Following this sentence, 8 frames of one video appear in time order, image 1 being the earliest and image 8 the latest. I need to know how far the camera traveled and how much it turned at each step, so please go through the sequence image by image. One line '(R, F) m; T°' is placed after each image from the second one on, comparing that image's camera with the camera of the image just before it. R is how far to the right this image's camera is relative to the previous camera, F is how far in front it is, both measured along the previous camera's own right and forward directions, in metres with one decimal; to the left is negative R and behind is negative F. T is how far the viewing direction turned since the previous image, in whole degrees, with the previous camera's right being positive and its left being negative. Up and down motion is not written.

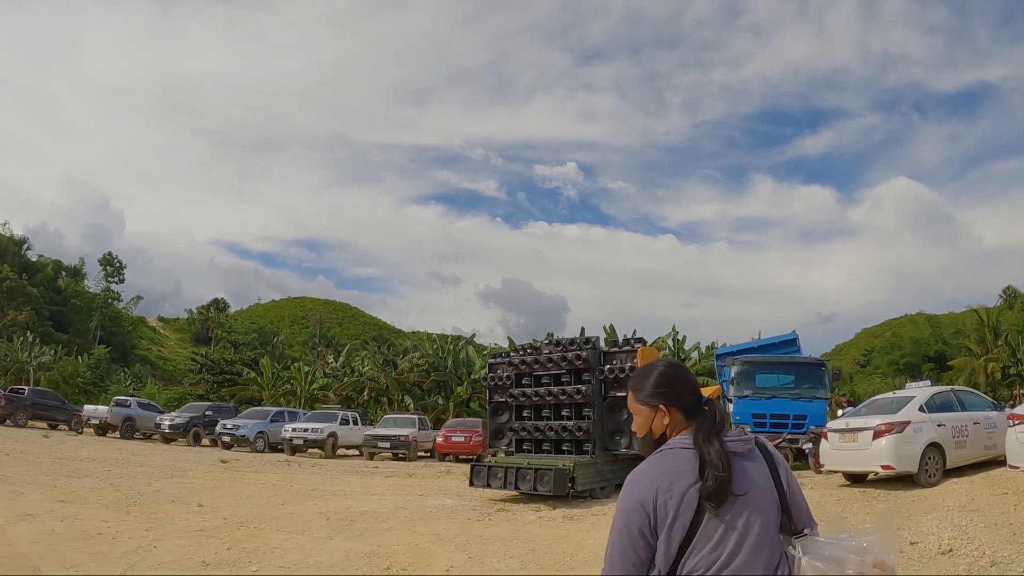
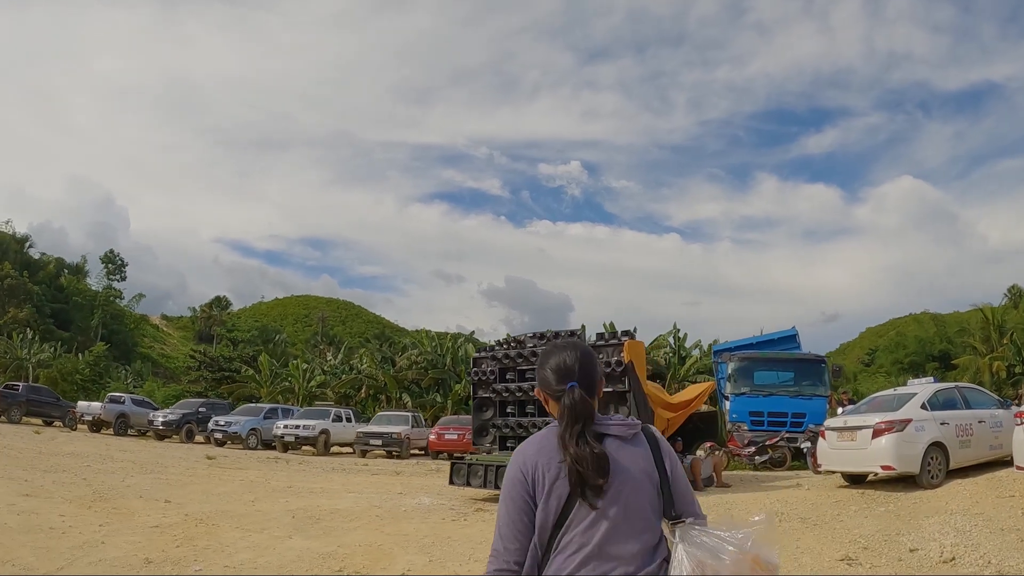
(+0.3, +0.5) m; 0°
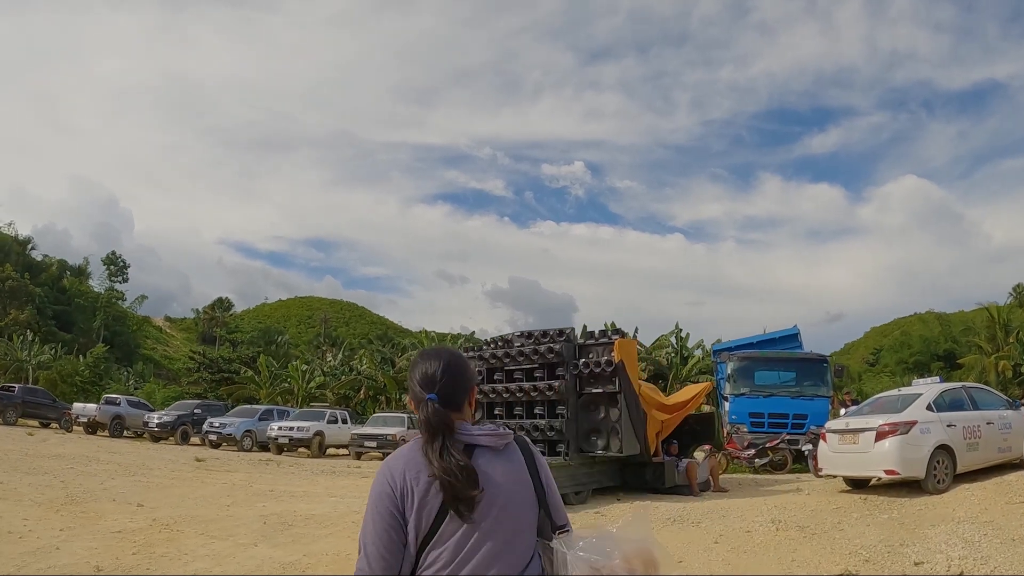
(+0.2, +0.5) m; 0°
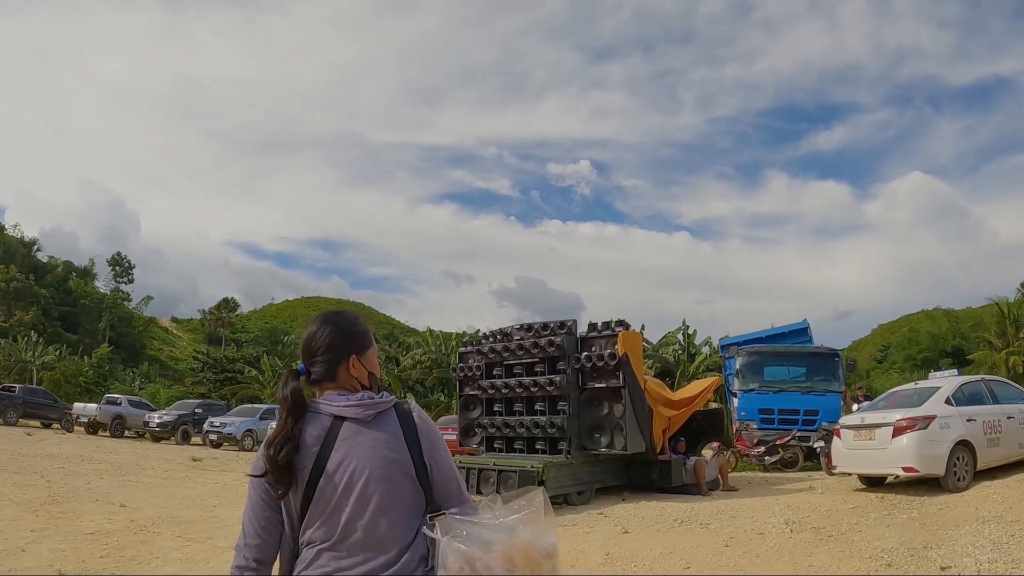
(+0.1, +0.5) m; 0°
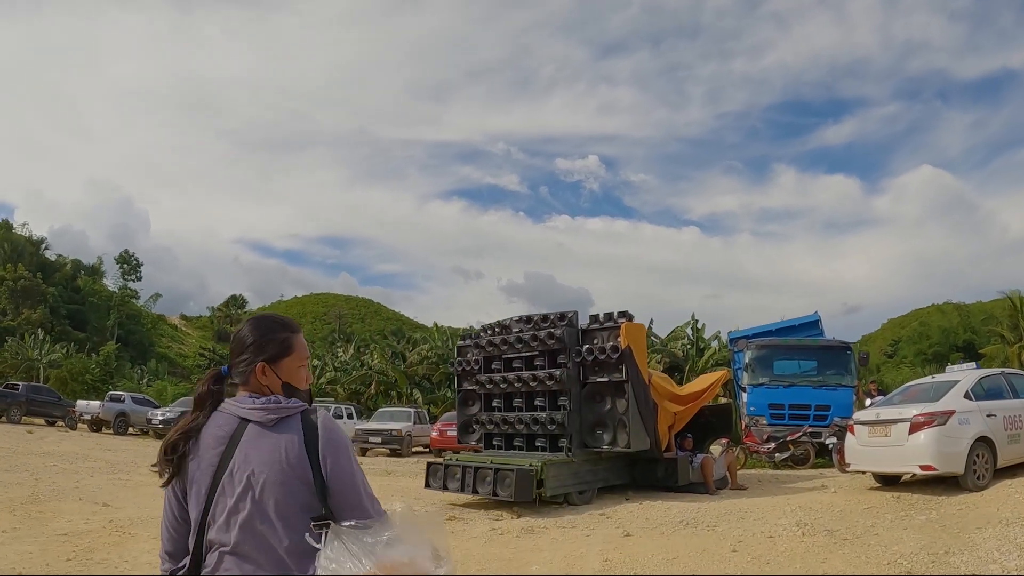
(+0.1, +0.4) m; -1°
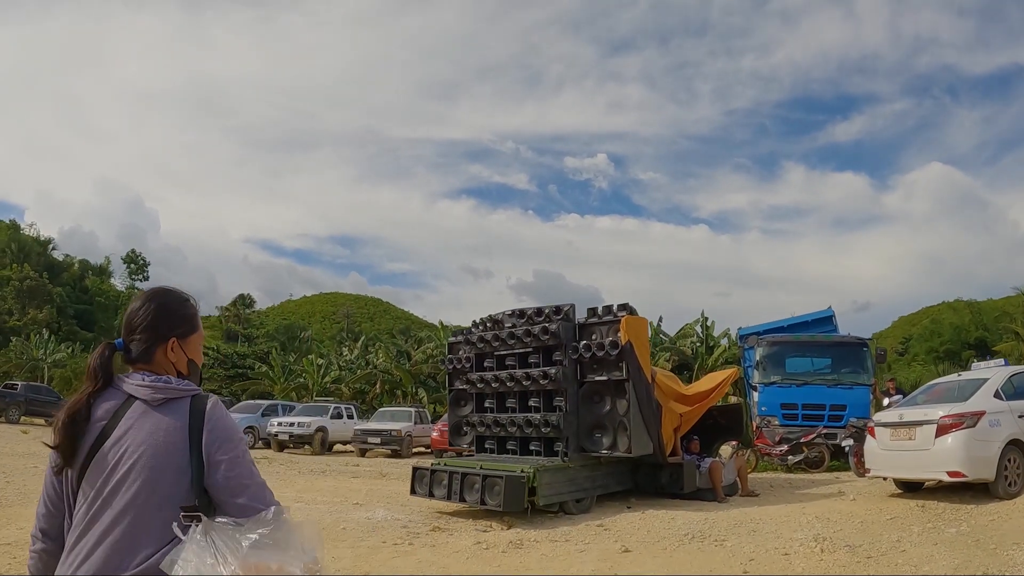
(+0.2, +0.7) m; -1°
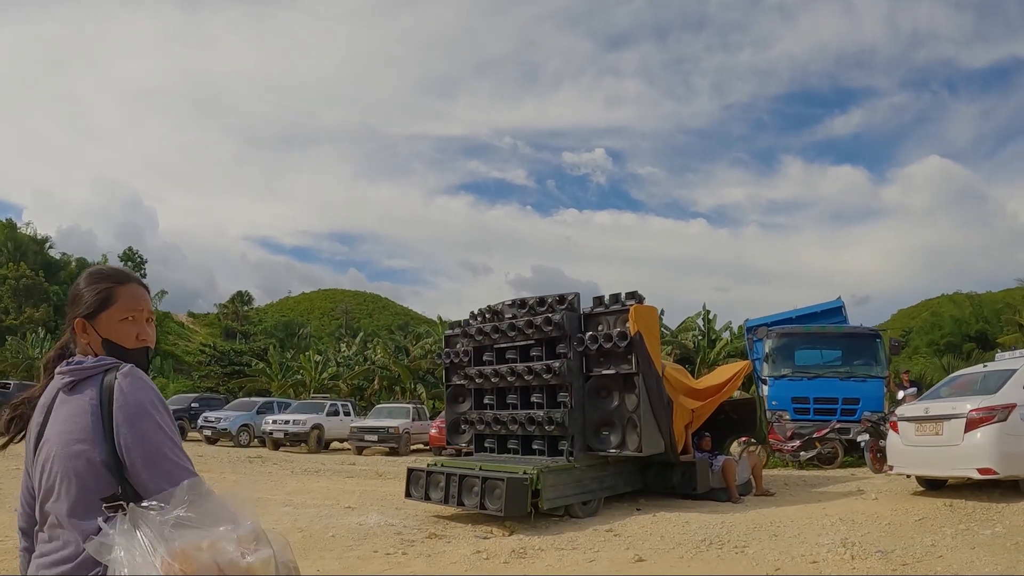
(0.0, +0.6) m; 0°
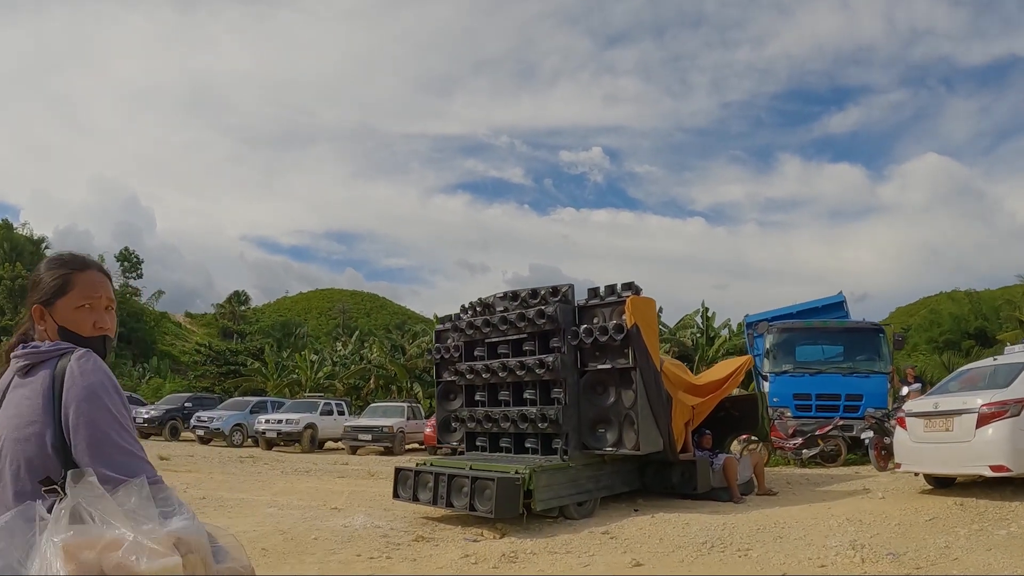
(+0.1, +0.4) m; 0°
